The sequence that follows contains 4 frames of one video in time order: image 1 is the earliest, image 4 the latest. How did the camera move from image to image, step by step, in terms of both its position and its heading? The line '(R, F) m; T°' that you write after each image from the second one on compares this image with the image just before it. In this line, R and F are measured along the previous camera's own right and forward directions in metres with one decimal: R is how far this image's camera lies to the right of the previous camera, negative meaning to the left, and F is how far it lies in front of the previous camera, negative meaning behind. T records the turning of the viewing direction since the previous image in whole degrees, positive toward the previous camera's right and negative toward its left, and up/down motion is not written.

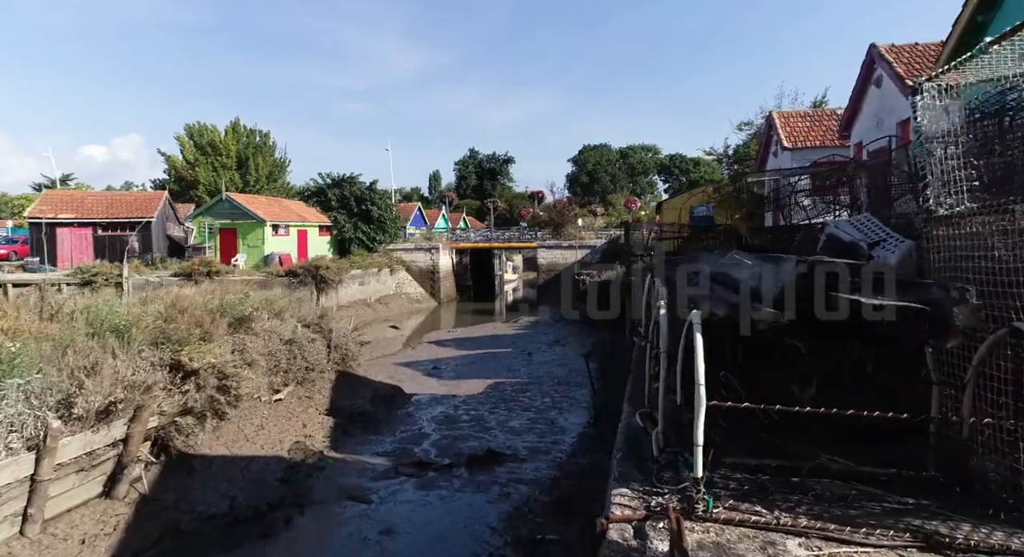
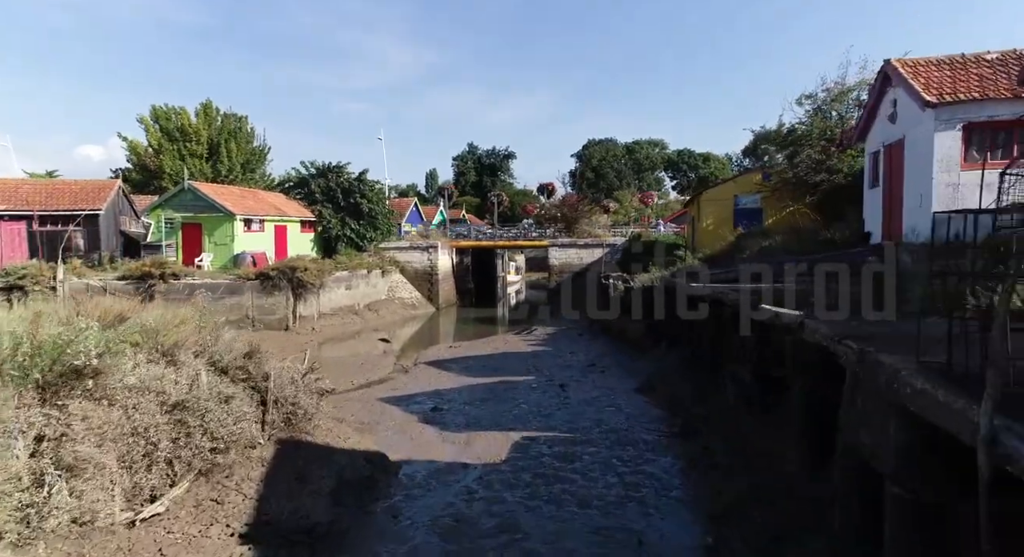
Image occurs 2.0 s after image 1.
(-0.6, +4.3) m; 0°
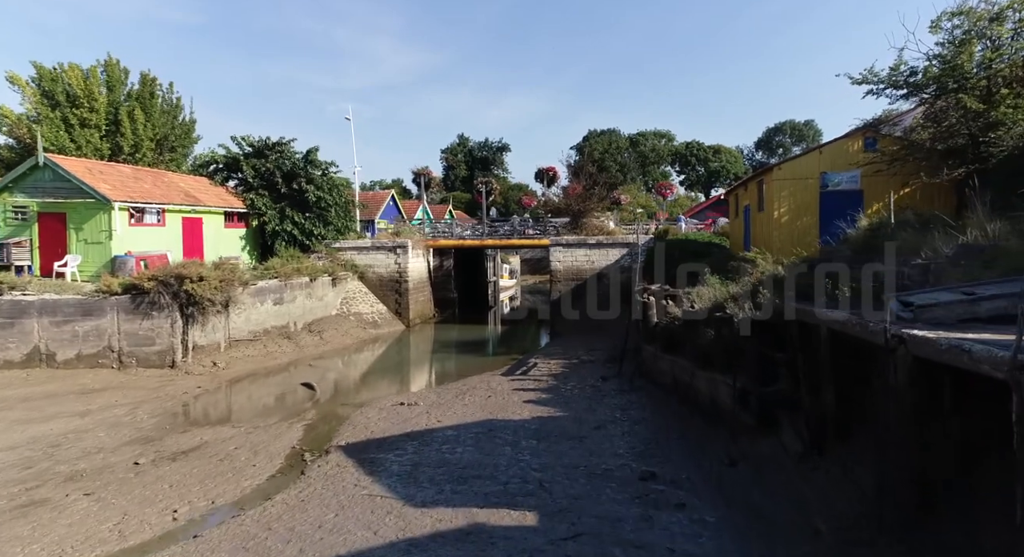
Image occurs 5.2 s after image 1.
(+0.2, +7.5) m; 0°
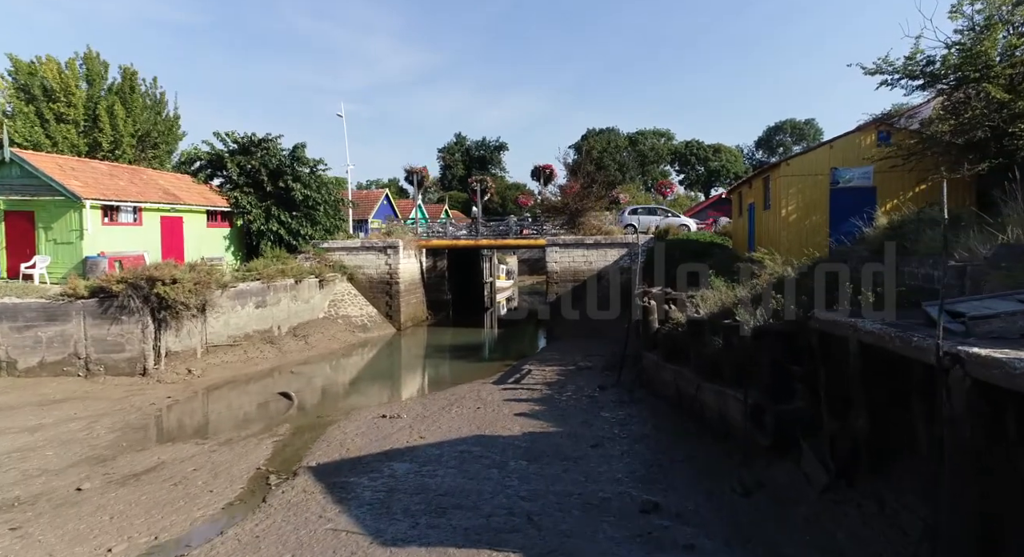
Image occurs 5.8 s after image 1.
(+0.2, +1.0) m; 0°
